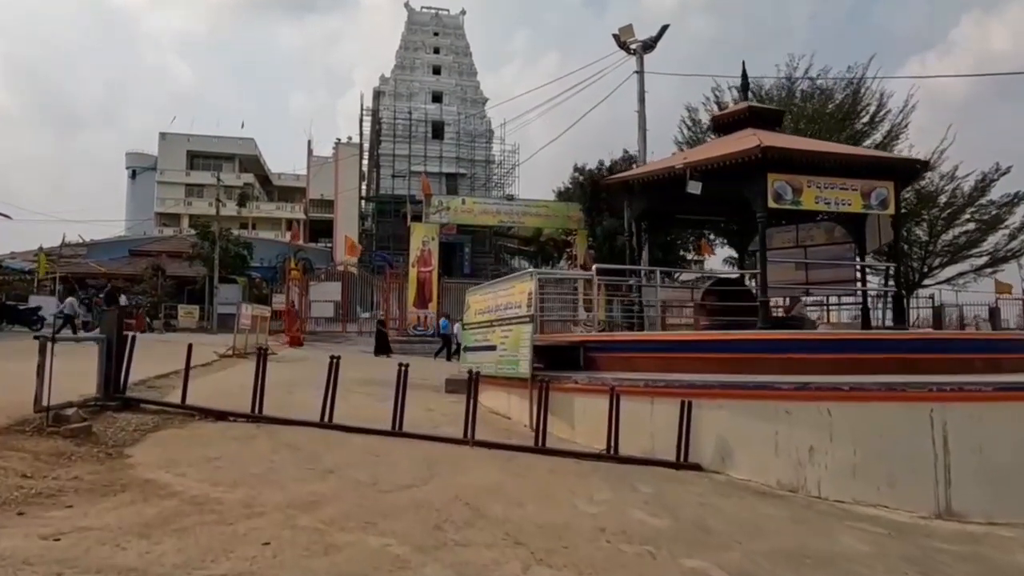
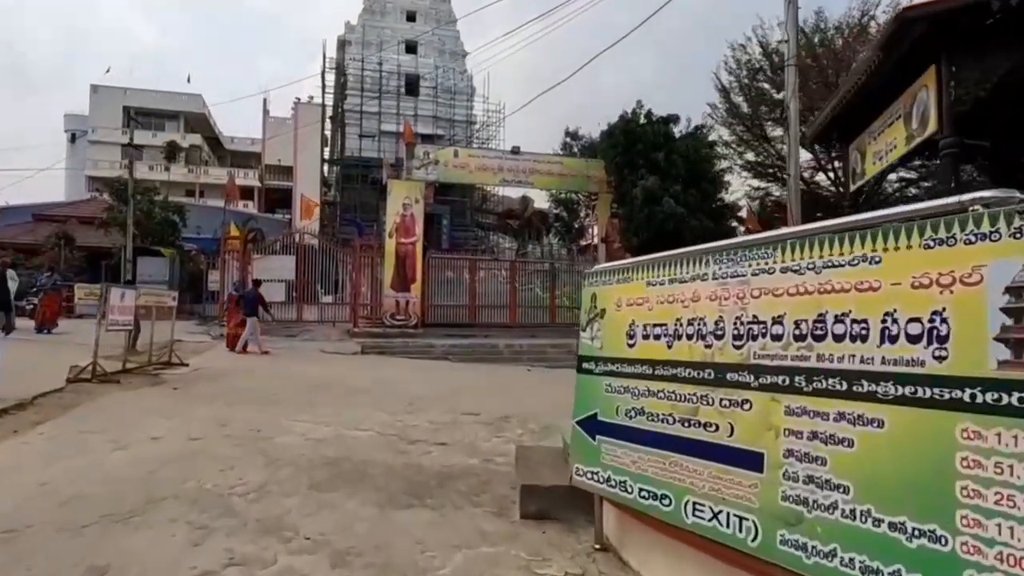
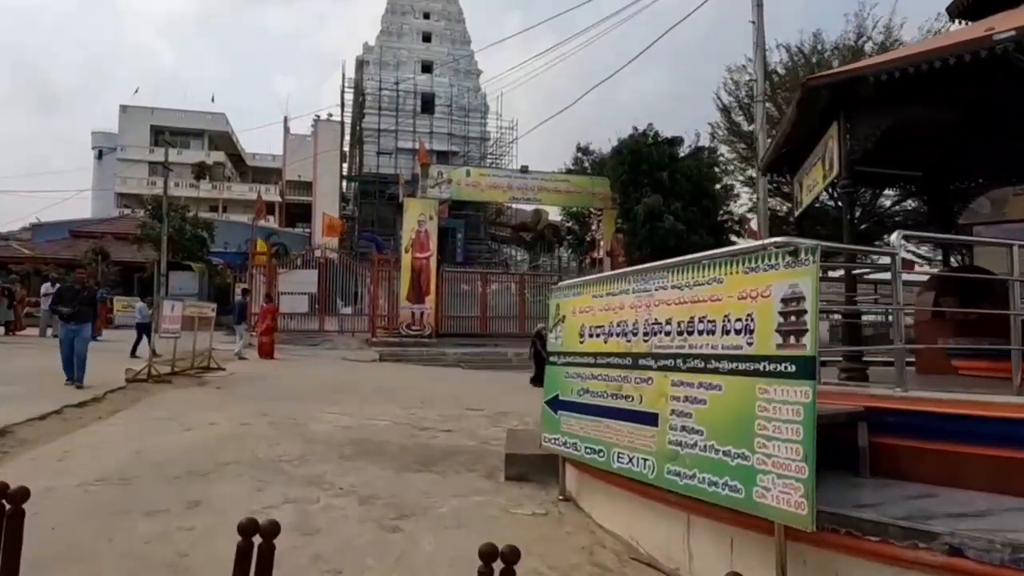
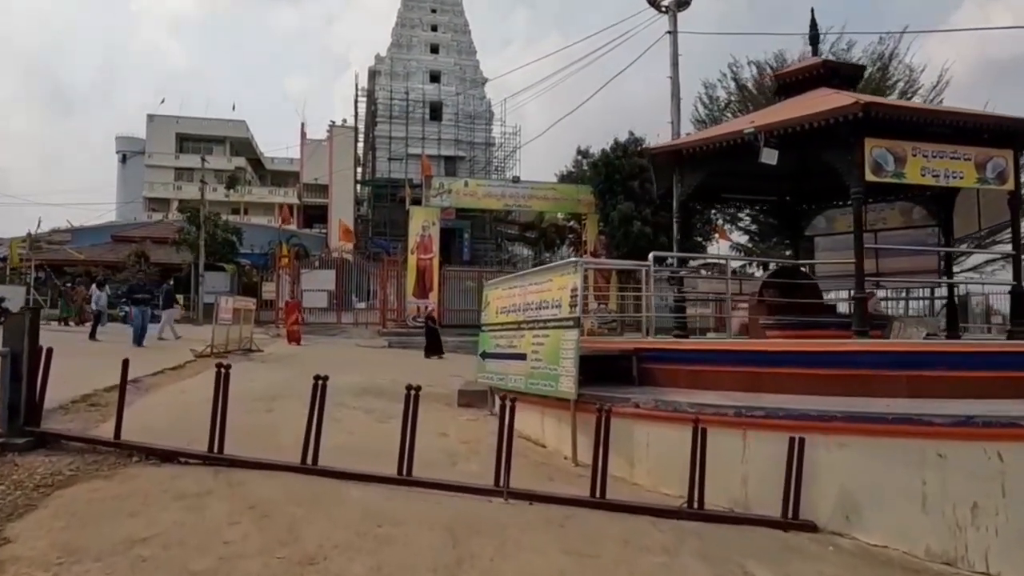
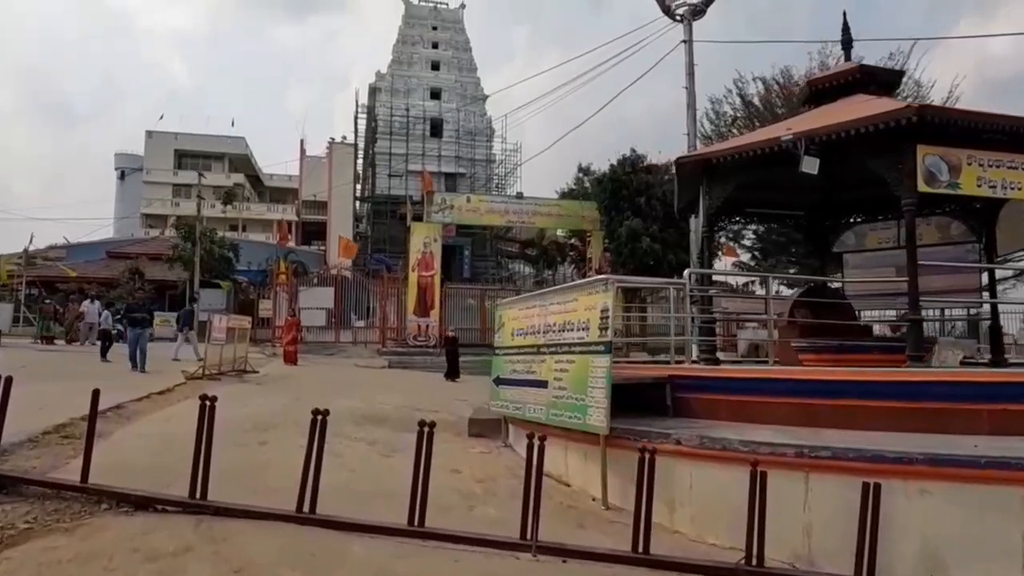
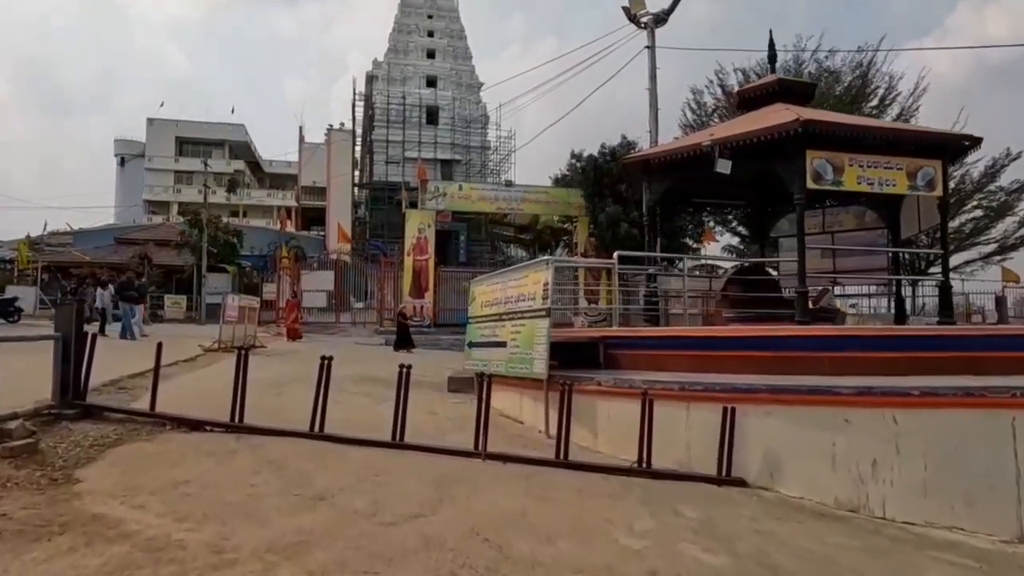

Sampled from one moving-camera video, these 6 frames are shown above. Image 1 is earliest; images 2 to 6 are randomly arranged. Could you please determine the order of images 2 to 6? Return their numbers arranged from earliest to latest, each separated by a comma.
6, 4, 5, 3, 2
